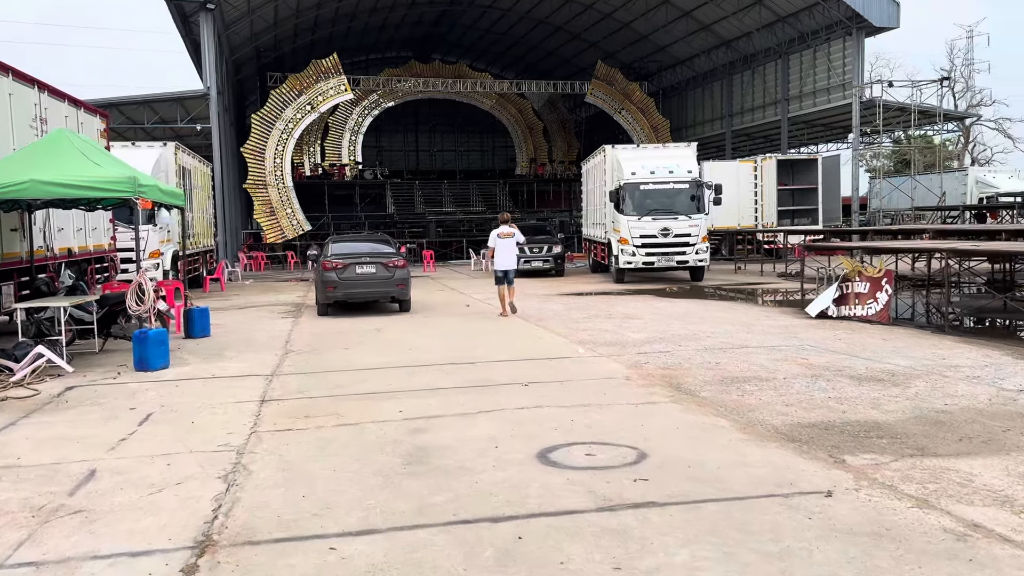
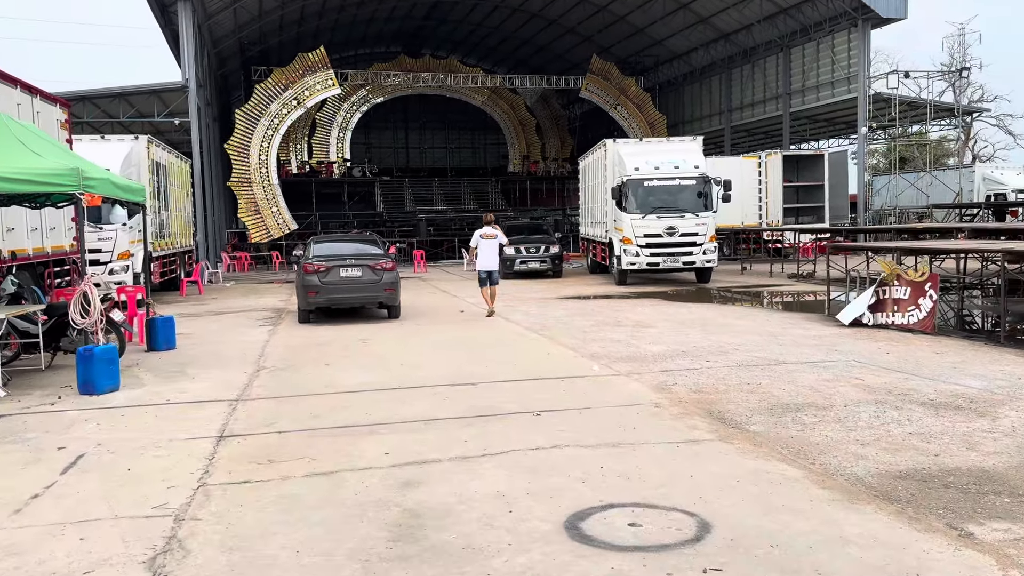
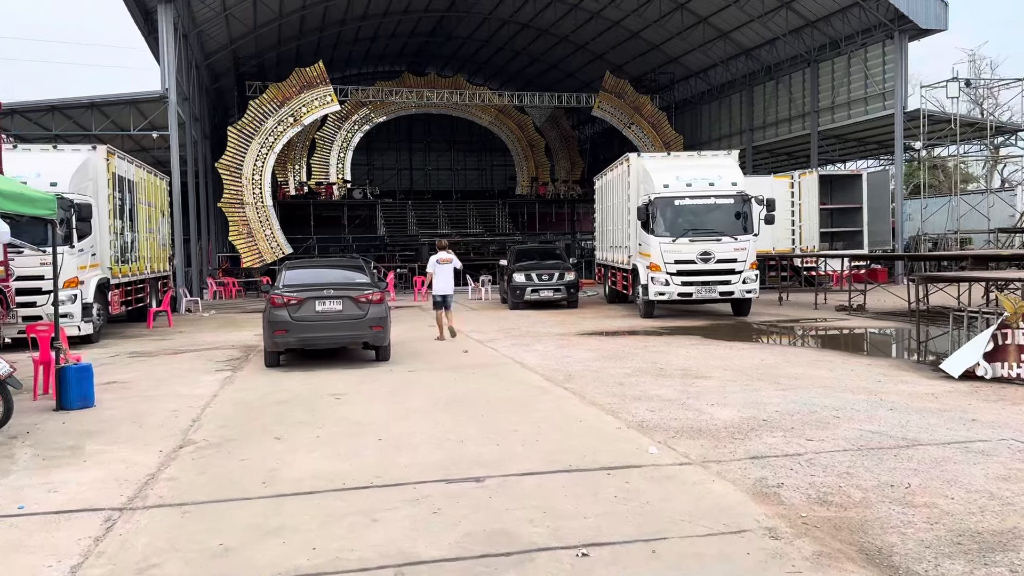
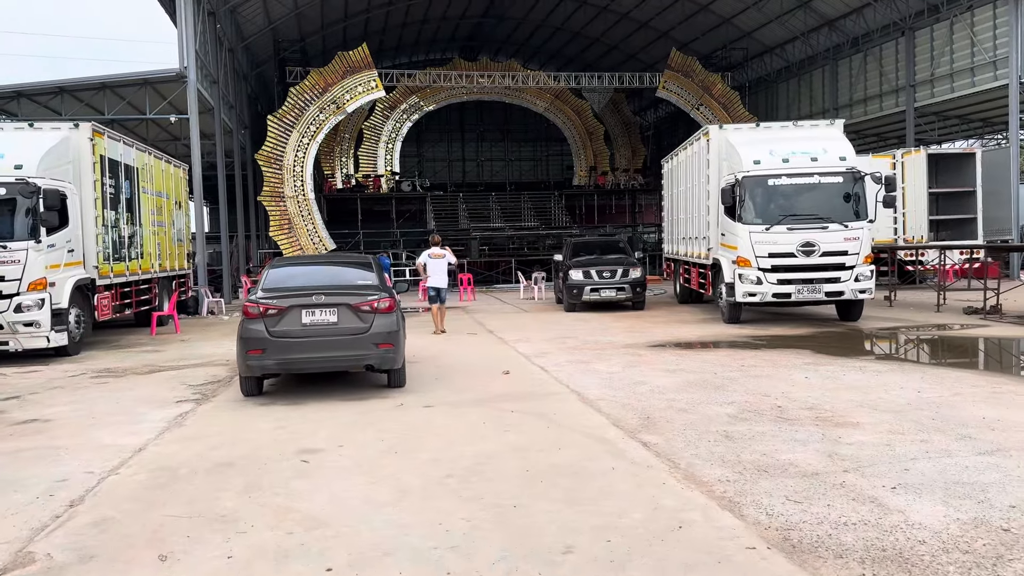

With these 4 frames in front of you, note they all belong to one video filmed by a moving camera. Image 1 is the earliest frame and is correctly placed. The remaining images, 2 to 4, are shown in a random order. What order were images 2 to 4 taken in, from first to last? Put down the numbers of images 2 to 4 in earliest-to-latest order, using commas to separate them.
2, 3, 4
